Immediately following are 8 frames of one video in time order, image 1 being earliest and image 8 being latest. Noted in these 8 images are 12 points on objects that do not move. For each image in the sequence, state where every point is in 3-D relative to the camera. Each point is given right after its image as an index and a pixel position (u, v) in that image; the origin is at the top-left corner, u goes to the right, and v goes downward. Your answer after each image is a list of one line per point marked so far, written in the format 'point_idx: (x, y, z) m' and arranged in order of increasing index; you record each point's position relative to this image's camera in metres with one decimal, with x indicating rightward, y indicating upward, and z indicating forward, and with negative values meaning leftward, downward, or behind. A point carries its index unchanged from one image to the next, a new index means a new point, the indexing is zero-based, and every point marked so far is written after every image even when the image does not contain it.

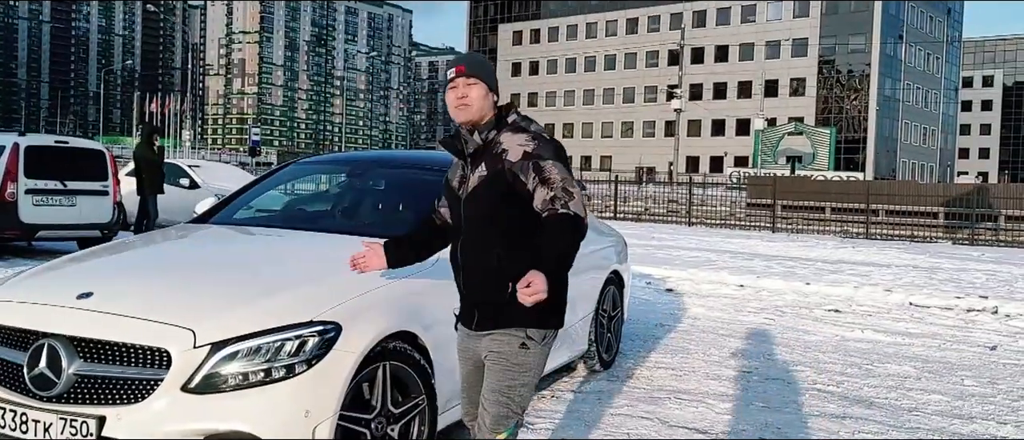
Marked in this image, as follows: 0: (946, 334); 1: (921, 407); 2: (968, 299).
0: (+3.9, -1.0, +7.9) m
1: (+2.4, -1.1, +5.2) m
2: (+5.0, -0.9, +9.9) m
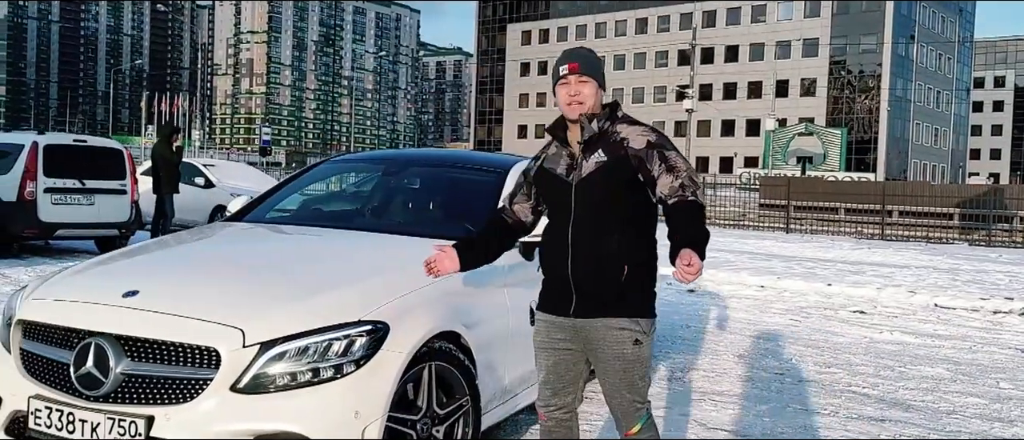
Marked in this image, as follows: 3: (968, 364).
0: (+4.1, -1.0, +7.8) m
1: (+2.6, -1.1, +5.2) m
2: (+5.3, -0.9, +9.8) m
3: (+3.3, -1.1, +6.5) m
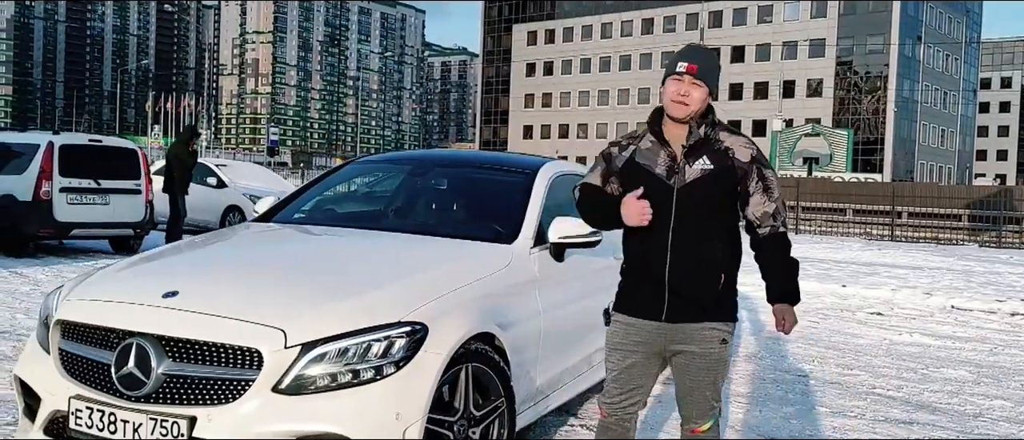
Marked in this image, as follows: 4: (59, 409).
0: (+4.2, -1.0, +7.8) m
1: (+2.7, -1.1, +5.1) m
2: (+5.4, -0.9, +9.8) m
3: (+3.5, -1.1, +6.5) m
4: (-1.5, -0.6, +3.1) m
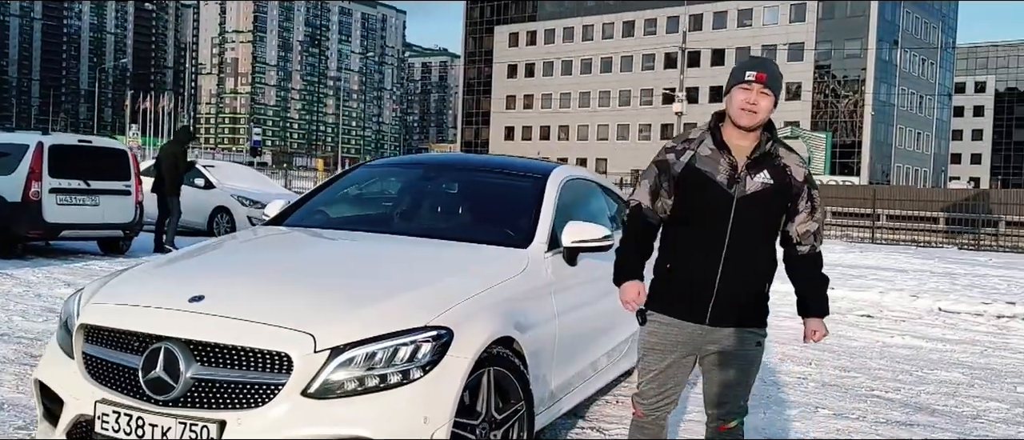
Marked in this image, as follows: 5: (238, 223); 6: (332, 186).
0: (+4.2, -1.1, +8.0) m
1: (+2.8, -1.1, +5.2) m
2: (+5.4, -0.9, +9.9) m
3: (+3.5, -1.1, +6.6) m
4: (-1.5, -0.7, +3.1) m
5: (-4.6, -0.1, +15.1) m
6: (-1.0, +0.2, +5.2) m
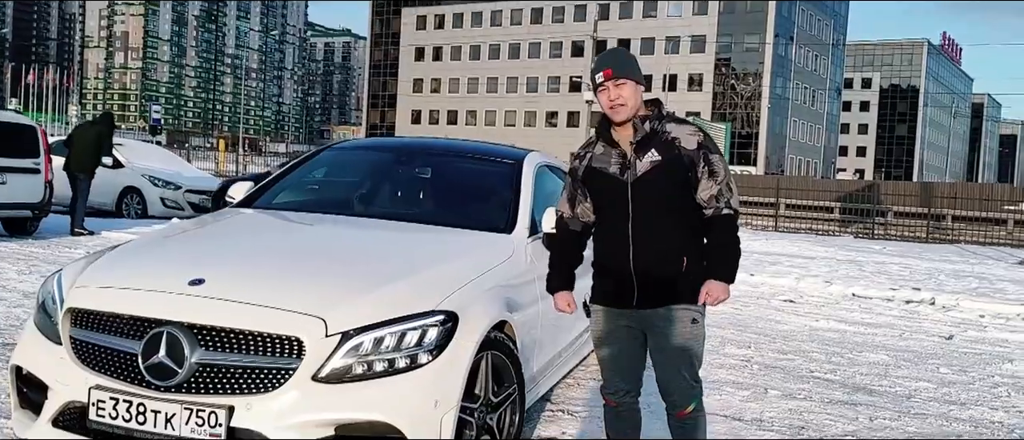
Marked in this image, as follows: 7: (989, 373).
0: (+3.7, -1.0, +8.4) m
1: (+2.5, -1.1, +5.6) m
2: (+4.6, -0.8, +10.5) m
3: (+3.1, -1.0, +7.1) m
4: (-1.4, -0.6, +2.9) m
5: (-5.9, +0.2, +14.5) m
6: (-1.2, +0.3, +5.1) m
7: (+3.4, -1.1, +6.4) m
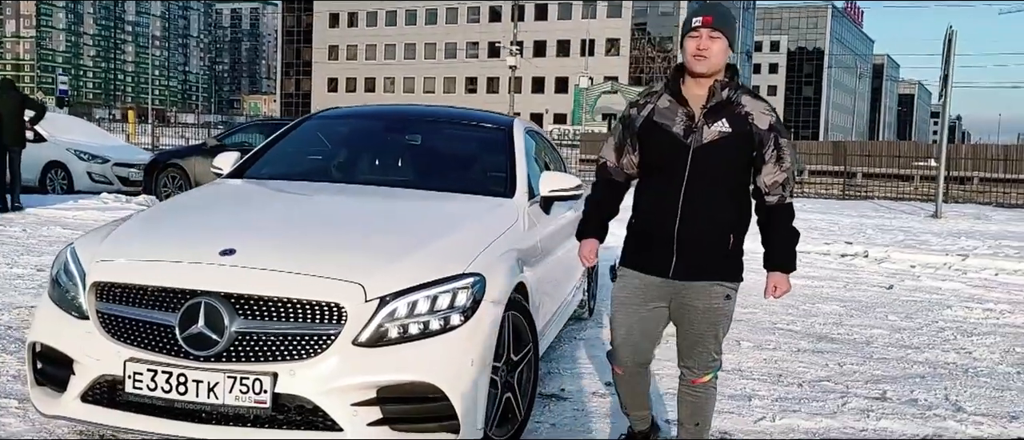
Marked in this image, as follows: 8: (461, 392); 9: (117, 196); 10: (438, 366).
0: (+3.3, -0.6, +8.9) m
1: (+2.4, -0.8, +5.9) m
2: (+4.0, -0.3, +11.0) m
3: (+2.8, -0.7, +7.4) m
4: (-1.3, -0.5, +2.9) m
5: (-6.8, +0.6, +14.0) m
6: (-1.3, +0.5, +5.0) m
7: (+3.2, -0.8, +6.8) m
8: (-0.2, -0.6, +3.0) m
9: (-6.2, +0.4, +14.0) m
10: (-0.2, -0.5, +2.9) m
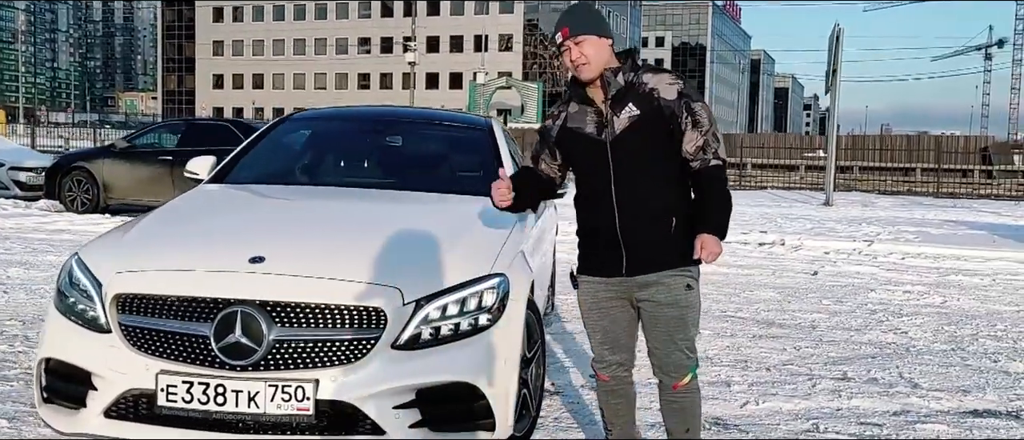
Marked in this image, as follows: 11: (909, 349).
0: (+2.6, -0.5, +9.3) m
1: (+2.1, -0.7, +6.3) m
2: (+3.1, -0.2, +11.5) m
3: (+2.4, -0.6, +7.8) m
4: (-1.2, -0.5, +2.8) m
5: (-8.0, +0.5, +13.2) m
6: (-1.5, +0.4, +4.9) m
7: (+2.8, -0.7, +7.3) m
8: (-0.1, -0.6, +3.0) m
9: (-7.3, +0.3, +13.2) m
10: (-0.1, -0.5, +3.0) m
11: (+2.5, -0.8, +5.6) m
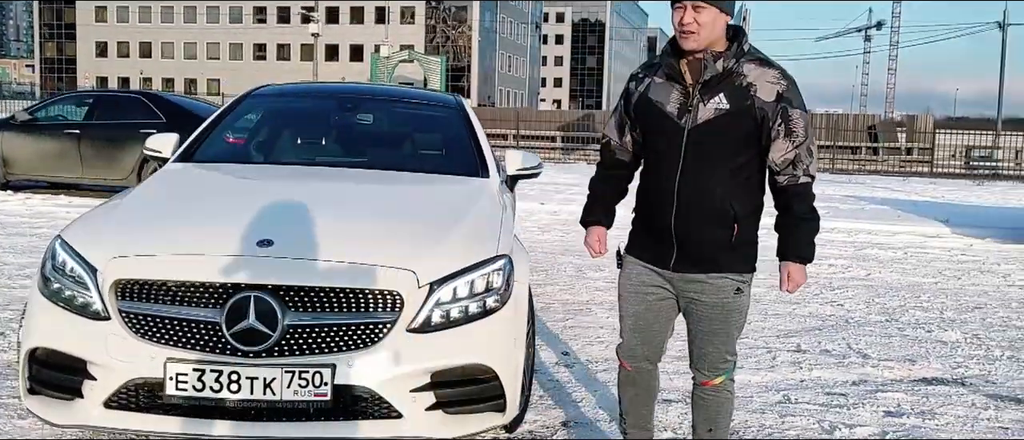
0: (+2.0, -0.2, +9.6) m
1: (+1.8, -0.6, +6.5) m
2: (+2.2, +0.1, +11.8) m
3: (+1.9, -0.4, +8.1) m
4: (-1.1, -0.5, +2.7) m
5: (-9.1, +0.8, +12.2) m
6: (-1.6, +0.5, +4.7) m
7: (+2.4, -0.5, +7.6) m
8: (0.0, -0.5, +3.1) m
9: (-8.4, +0.6, +12.3) m
10: (-0.1, -0.4, +3.0) m
11: (+2.2, -0.7, +5.9) m
